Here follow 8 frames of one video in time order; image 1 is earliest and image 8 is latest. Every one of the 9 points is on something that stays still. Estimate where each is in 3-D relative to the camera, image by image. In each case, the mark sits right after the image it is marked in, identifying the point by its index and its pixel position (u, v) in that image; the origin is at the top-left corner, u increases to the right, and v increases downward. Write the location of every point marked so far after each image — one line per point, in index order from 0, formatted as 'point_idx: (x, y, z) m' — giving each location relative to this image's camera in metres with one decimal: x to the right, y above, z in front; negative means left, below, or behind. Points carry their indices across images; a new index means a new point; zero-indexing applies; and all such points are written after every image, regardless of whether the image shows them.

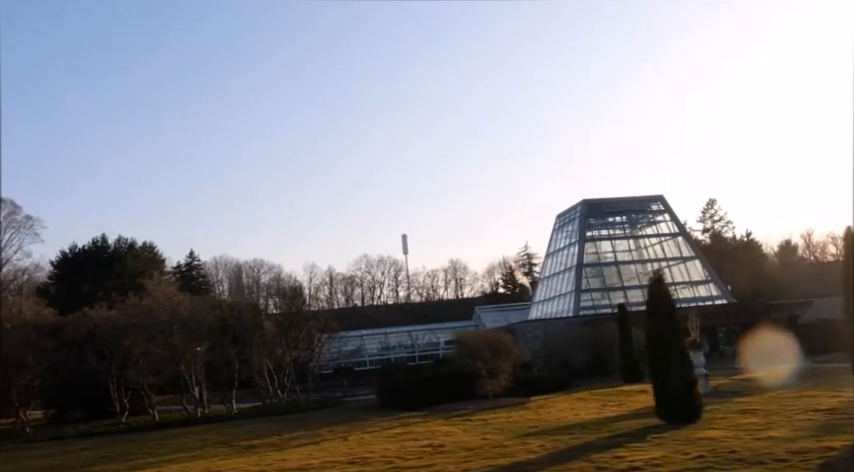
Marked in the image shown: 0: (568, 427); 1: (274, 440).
0: (+2.7, -3.5, +14.9) m
1: (-3.4, -4.7, +18.4) m
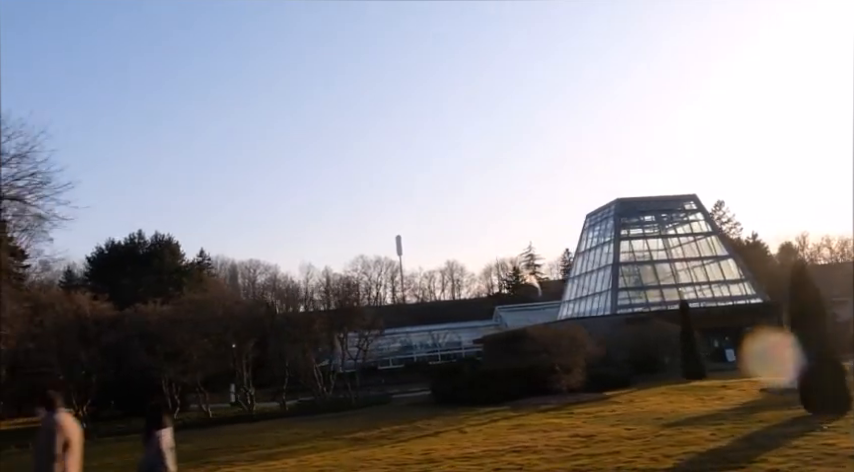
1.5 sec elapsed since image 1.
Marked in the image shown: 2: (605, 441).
0: (+5.2, -3.4, +14.8) m
1: (-1.0, -4.5, +18.3) m
2: (+2.7, -3.2, +12.3) m
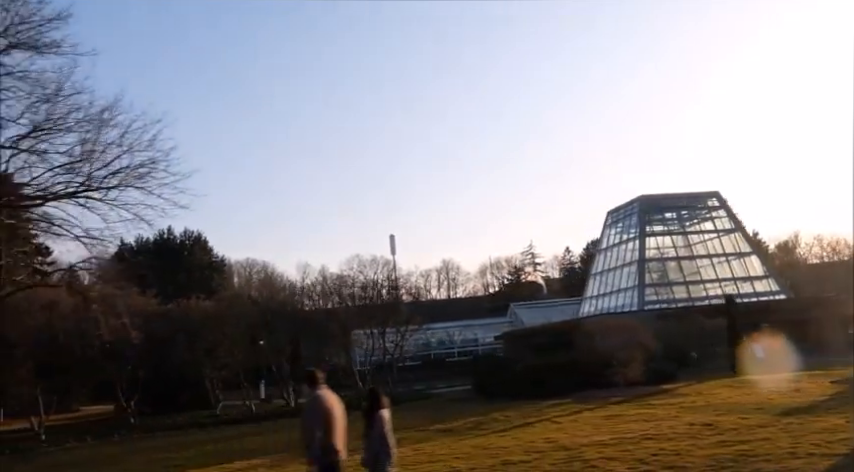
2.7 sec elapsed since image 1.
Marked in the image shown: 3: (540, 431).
0: (+7.1, -3.2, +14.8) m
1: (+0.9, -4.3, +18.3) m
2: (+4.7, -3.0, +12.3) m
3: (+2.1, -3.6, +15.0) m
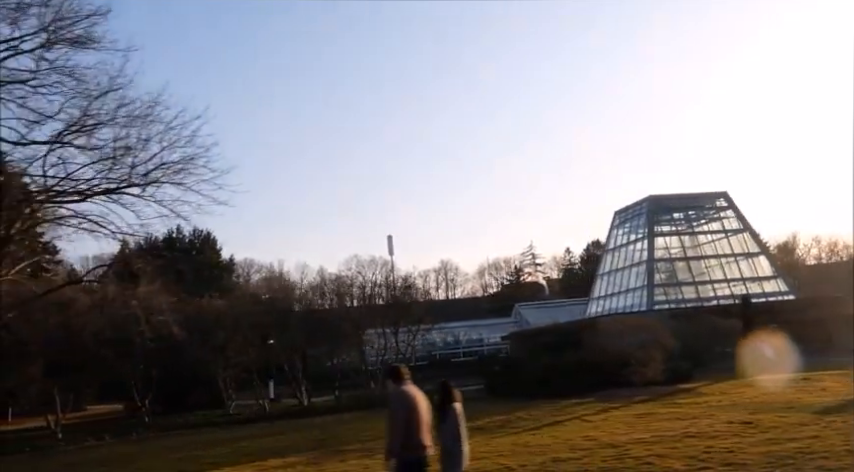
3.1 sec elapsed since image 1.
0: (+7.8, -3.1, +14.8) m
1: (+1.5, -4.3, +18.2) m
2: (+5.3, -2.9, +12.3) m
3: (+2.7, -3.6, +14.9) m
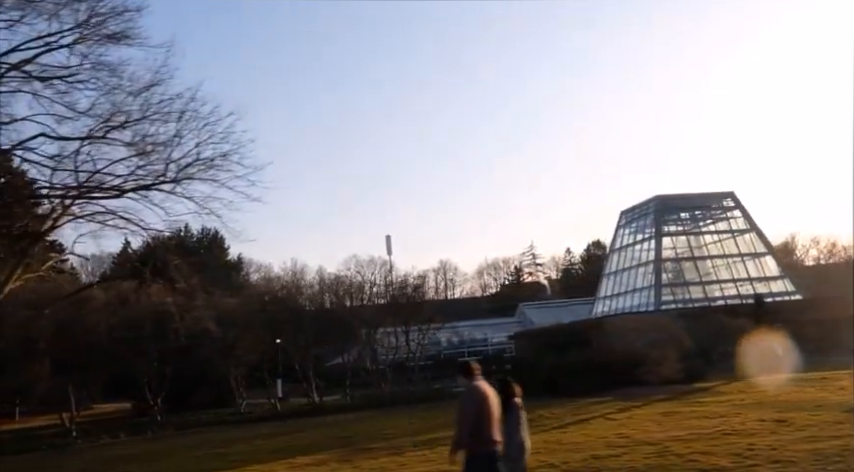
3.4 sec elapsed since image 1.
0: (+8.3, -3.1, +14.8) m
1: (+2.0, -4.2, +18.2) m
2: (+5.9, -2.9, +12.3) m
3: (+3.3, -3.5, +14.9) m
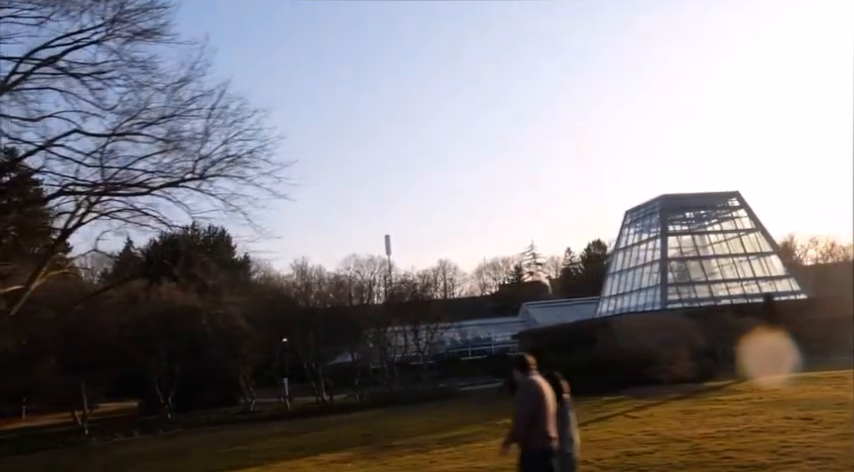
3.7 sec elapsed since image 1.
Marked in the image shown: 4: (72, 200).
0: (+8.7, -3.1, +14.8) m
1: (+2.4, -4.2, +18.2) m
2: (+6.3, -2.8, +12.3) m
3: (+3.7, -3.5, +14.9) m
4: (-5.9, +0.6, +13.4) m
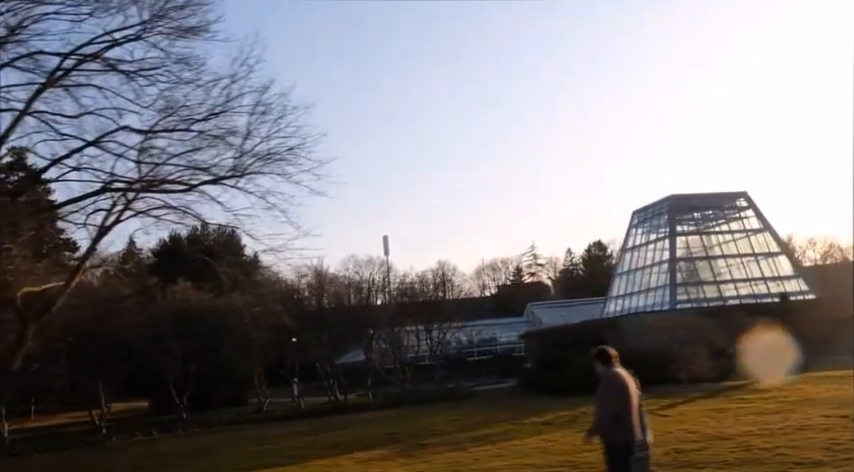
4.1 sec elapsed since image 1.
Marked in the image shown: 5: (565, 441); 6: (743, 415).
0: (+9.3, -3.0, +14.8) m
1: (+3.0, -4.1, +18.2) m
2: (+6.9, -2.8, +12.3) m
3: (+4.3, -3.5, +14.9) m
4: (-5.3, +0.6, +13.3) m
5: (+2.3, -3.4, +13.3) m
6: (+5.8, -3.3, +14.8) m
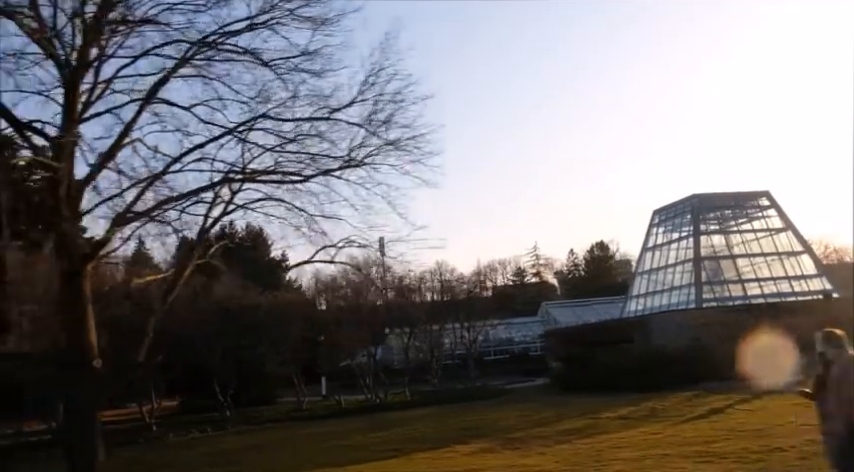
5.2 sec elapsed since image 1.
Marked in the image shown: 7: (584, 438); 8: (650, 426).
0: (+11.1, -2.9, +14.8) m
1: (+4.8, -4.0, +18.2) m
2: (+8.7, -2.7, +12.3) m
3: (+6.0, -3.3, +14.9) m
4: (-3.5, +0.8, +13.3) m
5: (+4.0, -3.3, +13.3) m
6: (+7.6, -3.2, +14.8) m
7: (+2.7, -3.5, +13.9) m
8: (+4.2, -3.6, +15.3) m
